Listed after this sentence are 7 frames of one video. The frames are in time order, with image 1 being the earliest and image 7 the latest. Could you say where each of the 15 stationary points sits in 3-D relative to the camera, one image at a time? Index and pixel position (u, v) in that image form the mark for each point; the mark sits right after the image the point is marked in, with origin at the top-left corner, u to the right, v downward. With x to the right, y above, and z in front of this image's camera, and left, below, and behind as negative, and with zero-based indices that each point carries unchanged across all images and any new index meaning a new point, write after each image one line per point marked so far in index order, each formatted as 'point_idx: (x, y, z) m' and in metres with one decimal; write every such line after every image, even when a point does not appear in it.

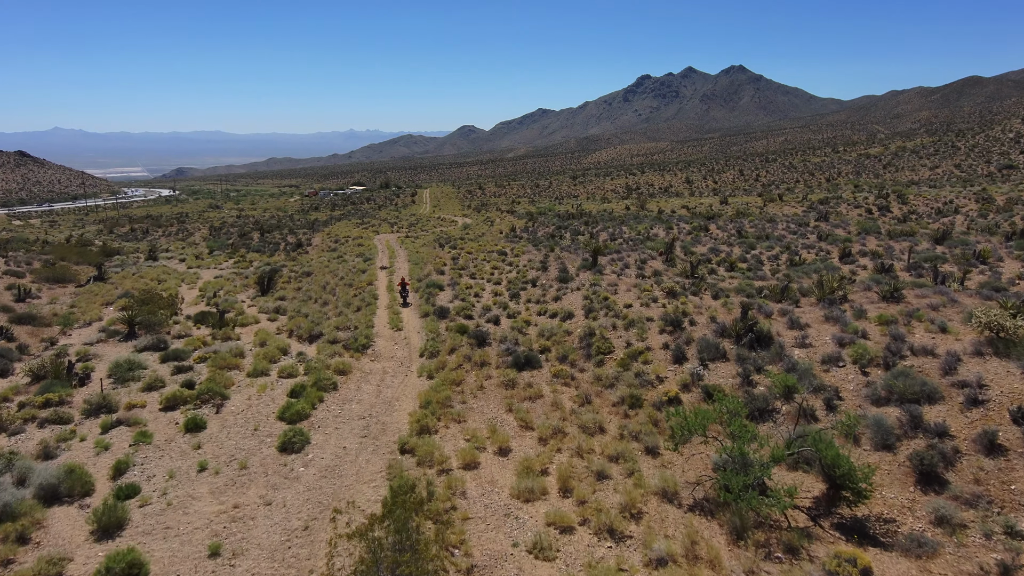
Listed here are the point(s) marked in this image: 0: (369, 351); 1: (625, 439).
0: (-4.9, -2.2, +17.9) m
1: (+2.4, -3.2, +11.1) m
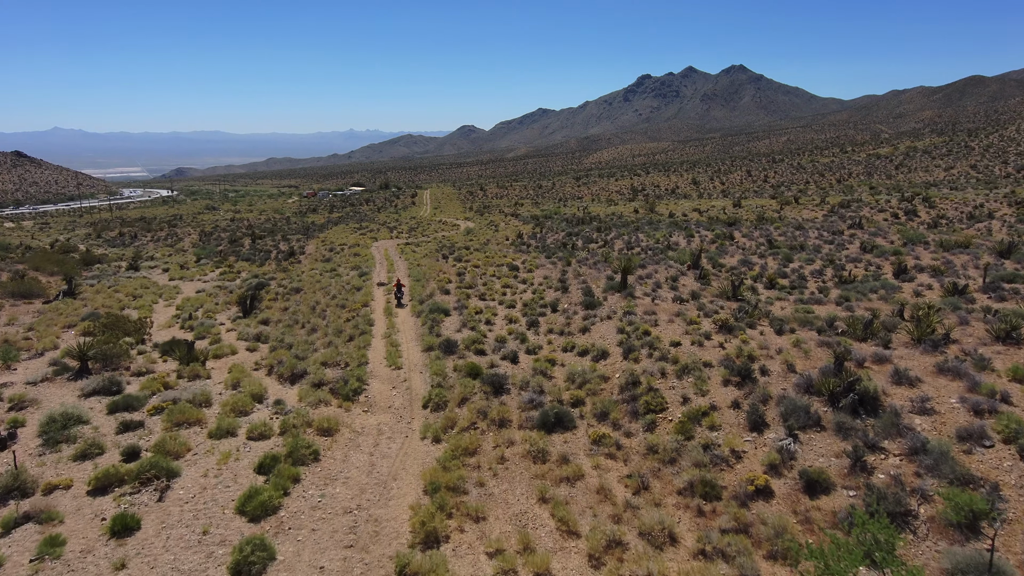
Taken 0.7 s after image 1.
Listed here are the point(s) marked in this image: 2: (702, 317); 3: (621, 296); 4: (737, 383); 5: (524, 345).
0: (-4.2, -3.1, +14.8) m
1: (+3.0, -4.1, +8.0) m
2: (+6.0, -0.9, +16.8) m
3: (+4.0, -0.3, +19.4) m
4: (+5.2, -2.2, +12.2) m
5: (+0.4, -1.8, +16.9) m
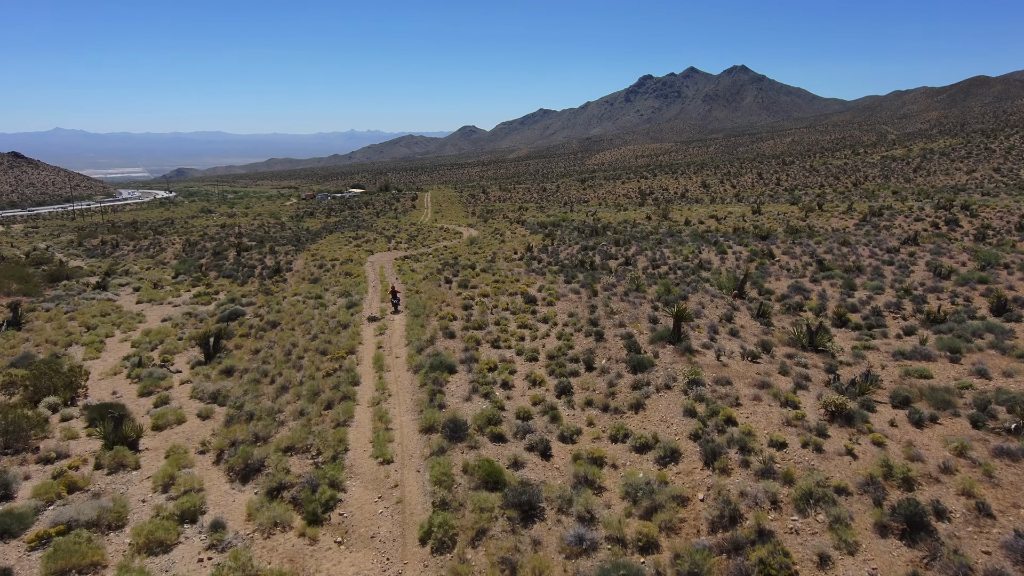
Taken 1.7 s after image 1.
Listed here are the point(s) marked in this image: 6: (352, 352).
0: (-3.6, -4.6, +10.5) m
1: (+3.7, -5.6, +3.8) m
2: (+6.7, -2.4, +12.5) m
3: (+4.7, -1.8, +15.1) m
4: (+5.9, -3.7, +7.9) m
5: (+1.1, -3.3, +12.6) m
6: (-5.7, -2.3, +18.8) m
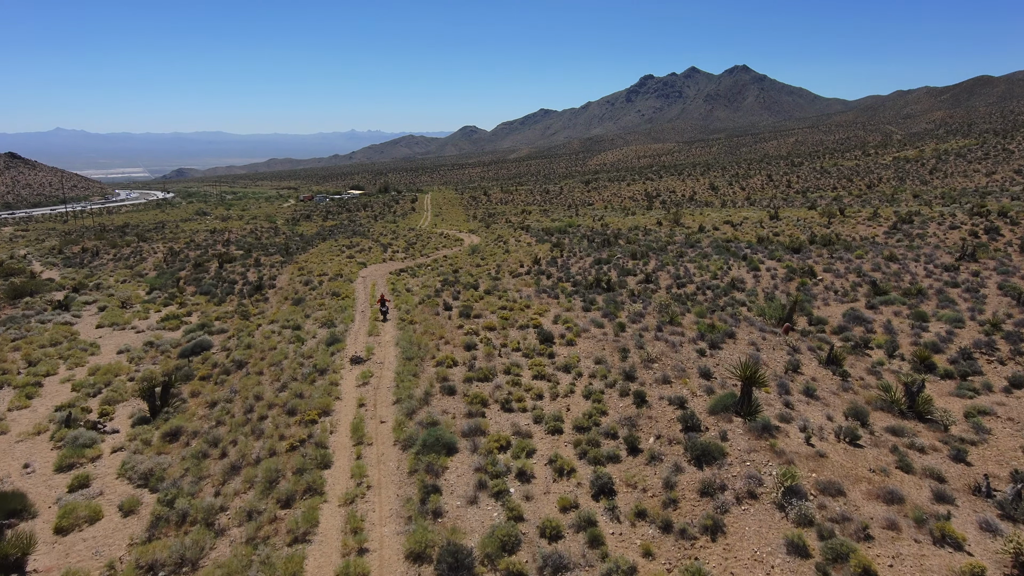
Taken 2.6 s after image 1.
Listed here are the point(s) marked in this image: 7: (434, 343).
0: (-3.2, -5.9, +6.8) m
1: (+4.1, -6.9, 0.0) m
2: (+7.1, -3.7, +8.8) m
3: (+5.1, -3.1, +11.3) m
4: (+6.3, -4.9, +4.2) m
5: (+1.5, -4.6, +8.9) m
6: (-5.3, -3.5, +15.1) m
7: (-2.8, -2.0, +19.3) m
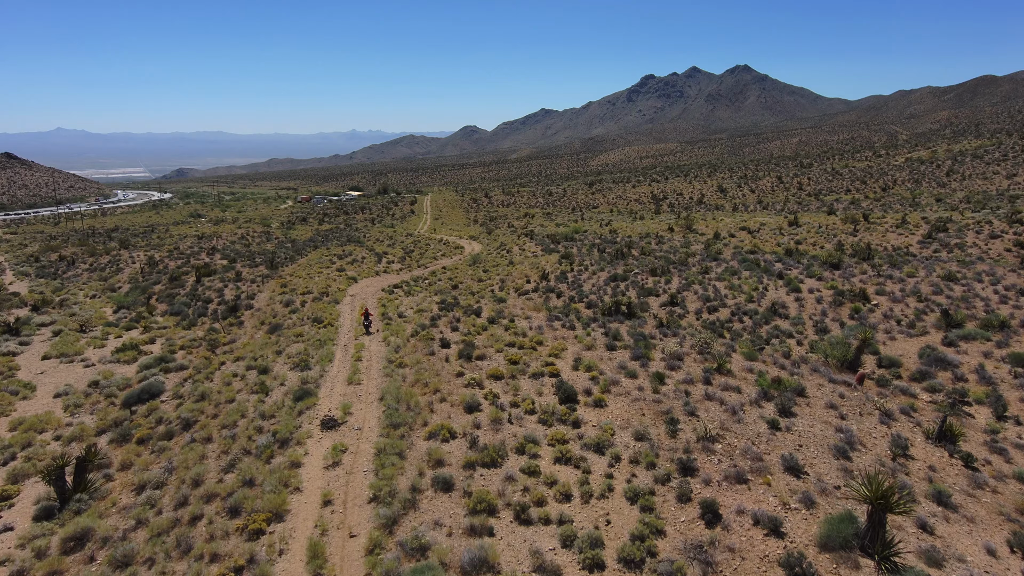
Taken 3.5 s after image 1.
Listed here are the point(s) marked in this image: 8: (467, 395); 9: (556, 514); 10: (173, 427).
0: (-2.8, -7.1, +3.0) m
1: (+4.4, -8.1, -3.8) m
2: (+7.5, -4.9, +4.9) m
3: (+5.5, -4.3, +7.5) m
4: (+6.6, -6.2, +0.4) m
5: (+1.8, -5.8, +5.1) m
6: (-4.9, -4.8, +11.2) m
7: (-2.5, -3.3, +15.4) m
8: (-1.3, -3.1, +15.5) m
9: (+0.8, -4.3, +10.4) m
10: (-10.3, -4.2, +16.1) m
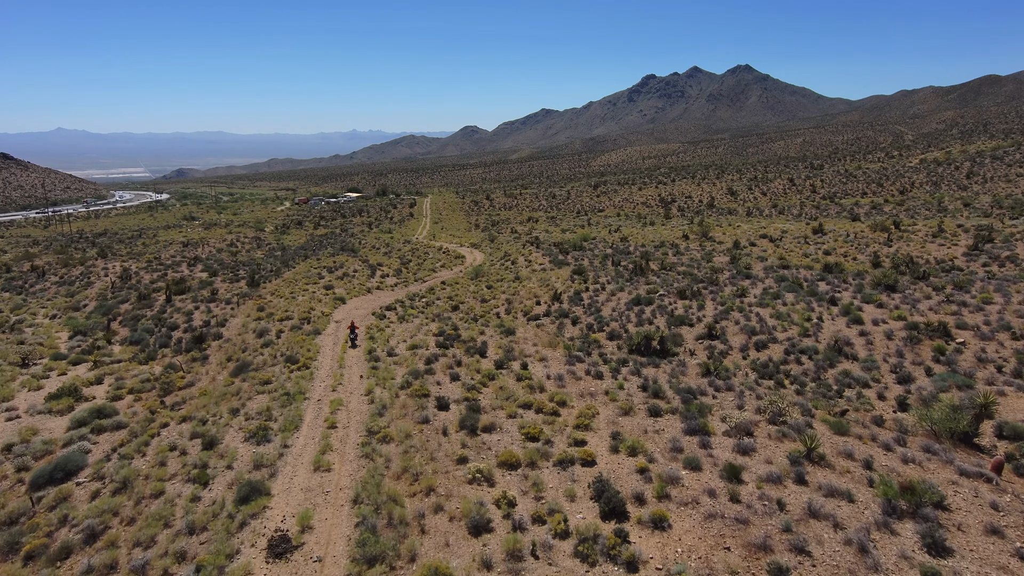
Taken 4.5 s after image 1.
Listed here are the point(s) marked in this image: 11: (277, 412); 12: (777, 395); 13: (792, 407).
0: (-2.4, -8.5, -1.2) m
1: (+4.9, -9.5, -8.0) m
2: (+7.9, -6.3, +0.7) m
3: (+5.9, -5.7, +3.3) m
4: (+7.1, -7.6, -3.8) m
5: (+2.3, -7.2, +0.9) m
6: (-4.5, -6.1, +7.0) m
7: (-2.0, -4.7, +11.2) m
8: (-0.8, -4.5, +11.3) m
9: (+1.2, -5.7, +6.2) m
10: (-9.9, -5.5, +11.9) m
11: (-7.5, -3.9, +16.9) m
12: (+8.5, -3.4, +16.9) m
13: (+8.3, -3.5, +15.7) m
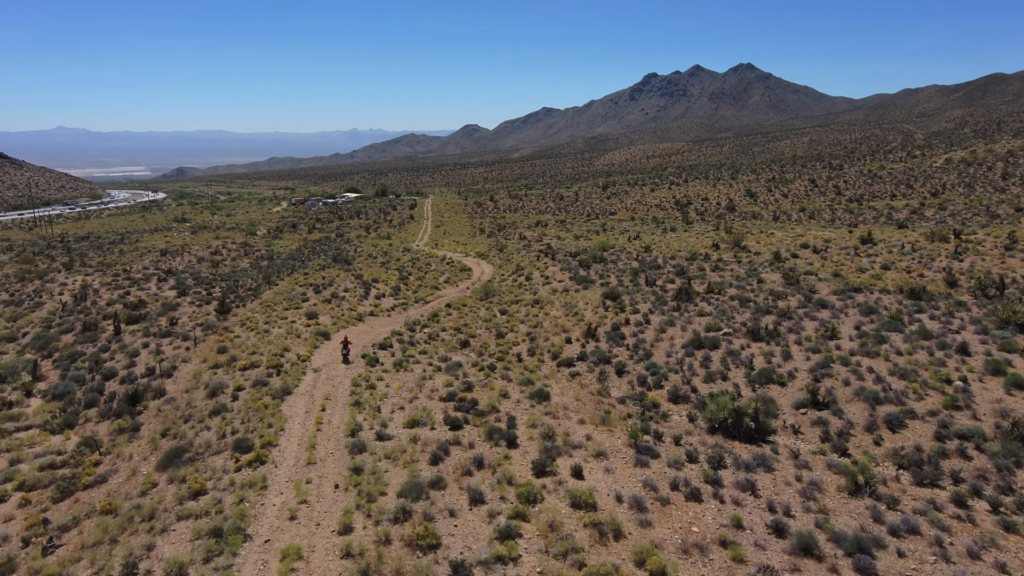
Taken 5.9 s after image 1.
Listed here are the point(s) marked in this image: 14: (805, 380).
0: (-1.2, -10.2, -7.5) m
1: (+6.0, -11.3, -14.3) m
2: (+9.1, -8.1, -5.6) m
3: (+7.1, -7.4, -3.0) m
4: (+8.2, -9.3, -10.1) m
5: (+3.4, -8.9, -5.4) m
6: (-3.3, -7.9, +0.8) m
7: (-0.8, -6.4, +5.0) m
8: (+0.3, -6.2, +5.0) m
9: (+2.4, -7.4, -0.1) m
10: (-8.7, -7.3, +5.6) m
11: (-6.3, -5.6, +10.6) m
12: (+9.6, -5.1, +10.6) m
13: (+9.5, -5.2, +9.4) m
14: (+10.8, -3.2, +19.5) m
